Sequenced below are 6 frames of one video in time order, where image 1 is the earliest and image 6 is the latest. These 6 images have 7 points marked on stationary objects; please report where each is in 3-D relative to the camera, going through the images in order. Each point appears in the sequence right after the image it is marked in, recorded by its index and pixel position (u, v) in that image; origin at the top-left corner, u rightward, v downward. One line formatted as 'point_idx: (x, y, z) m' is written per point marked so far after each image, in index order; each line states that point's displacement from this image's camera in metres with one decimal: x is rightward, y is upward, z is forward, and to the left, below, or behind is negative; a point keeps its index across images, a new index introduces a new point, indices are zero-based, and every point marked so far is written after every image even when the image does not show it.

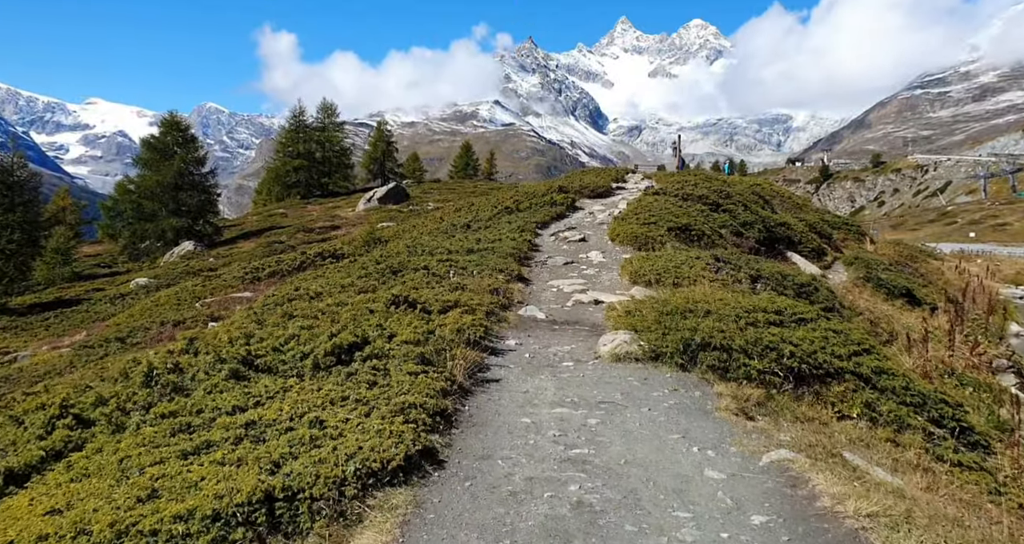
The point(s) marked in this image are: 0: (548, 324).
0: (+0.8, -1.1, +16.2) m
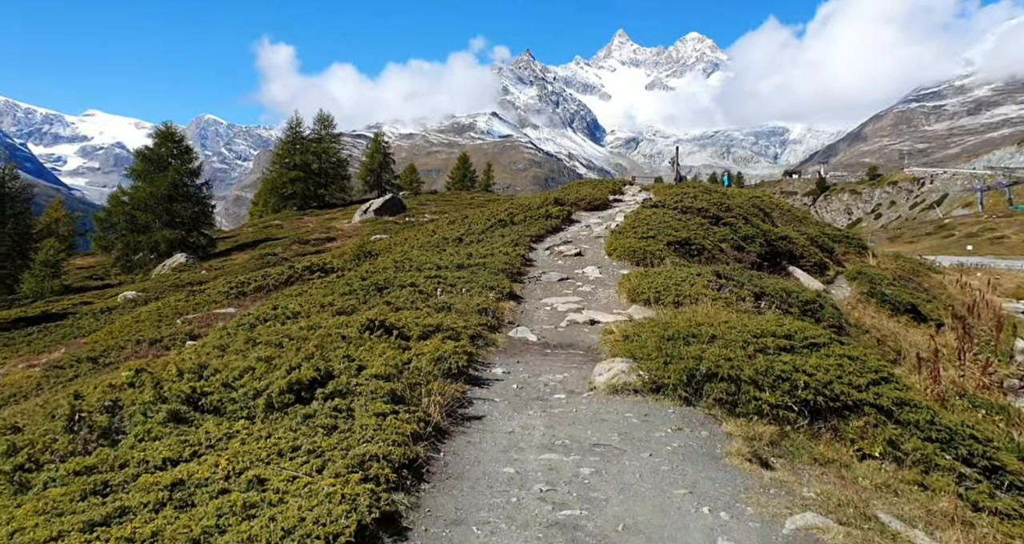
0: (+0.6, -1.5, +15.1) m
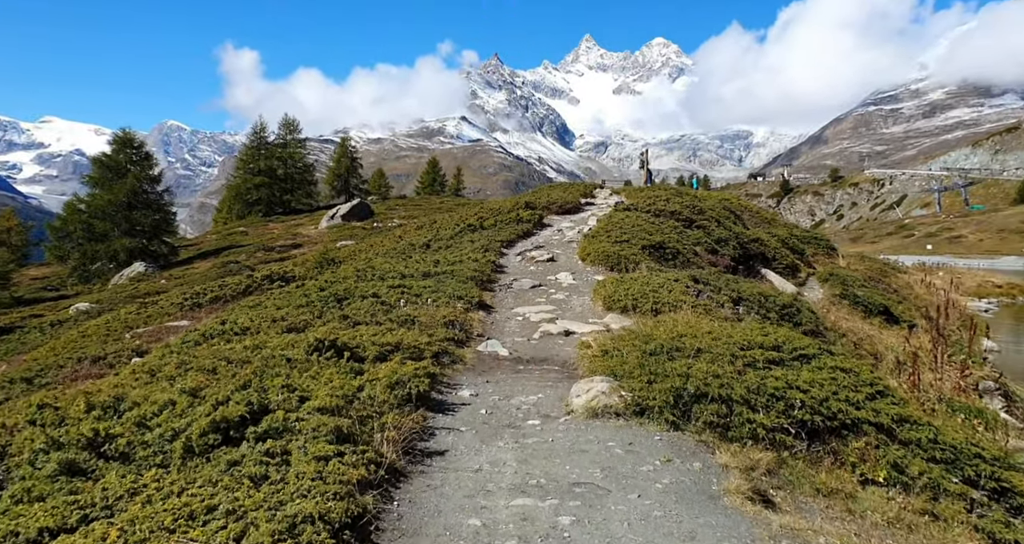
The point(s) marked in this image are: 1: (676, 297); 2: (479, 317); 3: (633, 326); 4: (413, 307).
0: (0.0, -1.7, +13.9) m
1: (+4.1, -0.6, +18.8) m
2: (-0.8, -1.1, +18.3) m
3: (+2.5, -1.1, +16.0) m
4: (-2.5, -0.9, +18.3) m
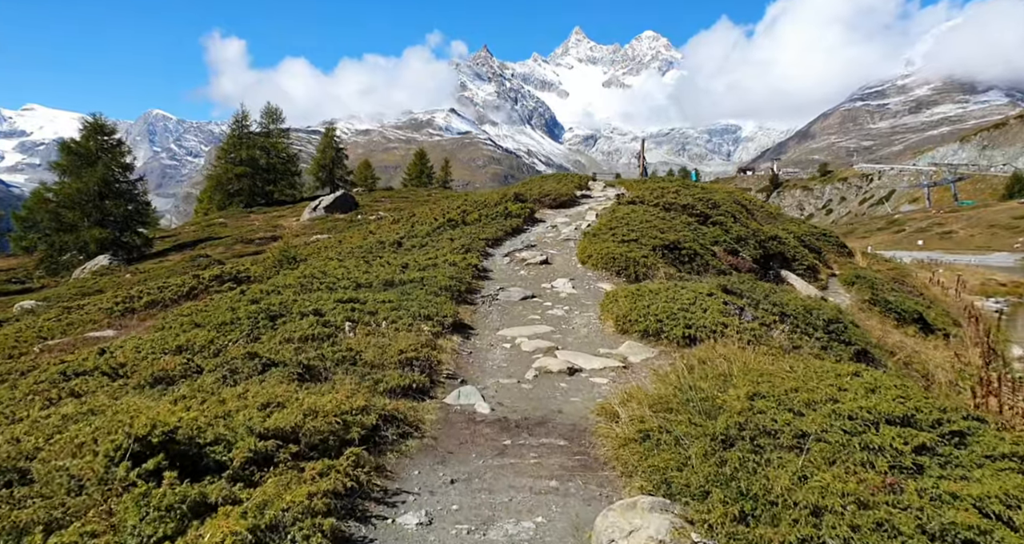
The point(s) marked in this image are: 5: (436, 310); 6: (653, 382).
0: (-0.2, -1.9, +9.3) m
1: (+3.8, -0.9, +14.2) m
2: (-1.1, -1.3, +13.6) m
3: (+2.3, -1.4, +11.4) m
4: (-2.7, -1.1, +13.6) m
5: (-1.5, -0.8, +15.2) m
6: (+2.1, -1.4, +10.3) m
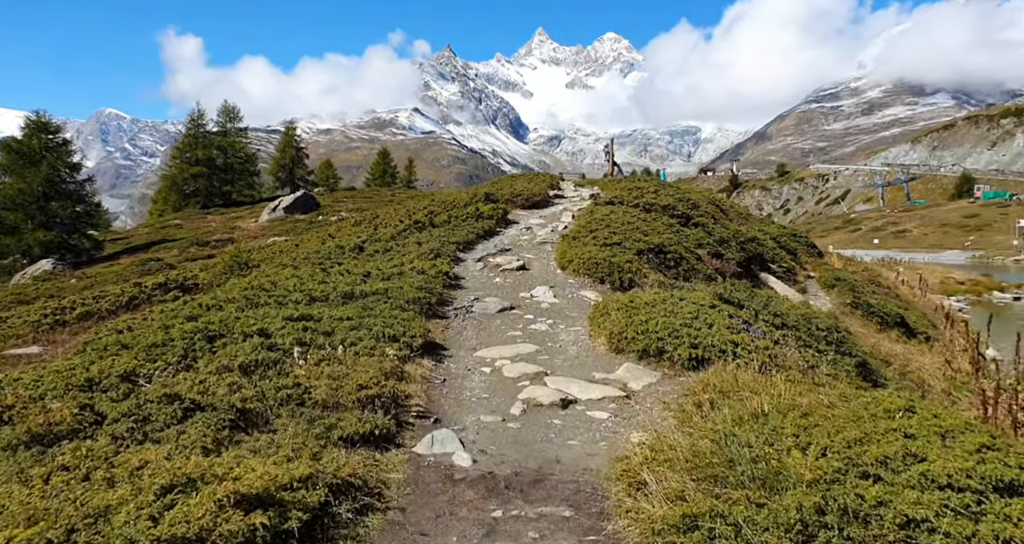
0: (-0.3, -2.2, +7.3) m
1: (+3.4, -1.1, +12.4) m
2: (-1.4, -1.5, +11.6) m
3: (+2.1, -1.6, +9.5) m
4: (-3.0, -1.4, +11.5) m
5: (-1.9, -1.0, +13.1) m
6: (+1.9, -1.6, +8.5) m
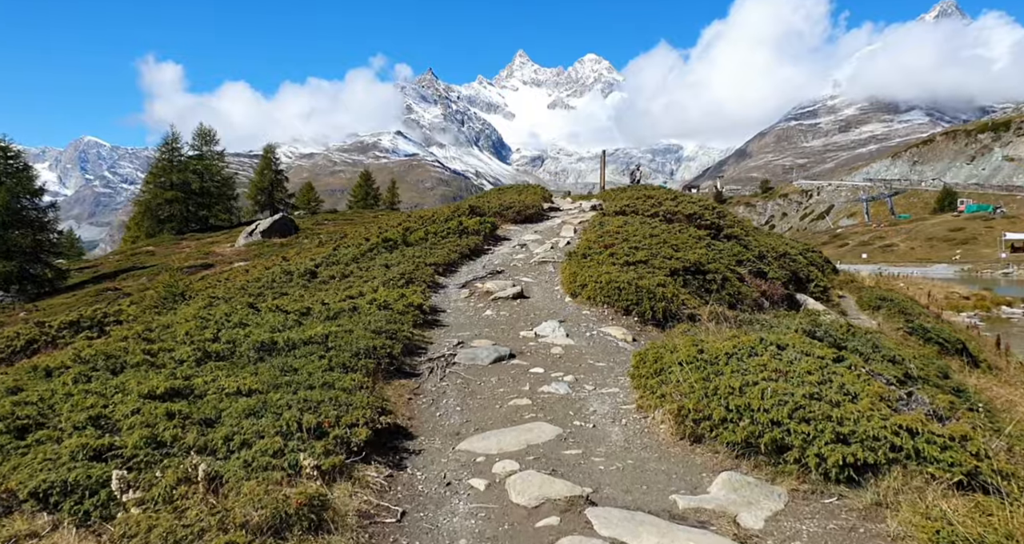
0: (-0.1, -2.4, +2.0) m
1: (+3.5, -1.4, +7.2) m
2: (-1.3, -1.9, +6.3) m
3: (+2.3, -1.9, +4.3) m
4: (-2.9, -1.8, +6.2) m
5: (-1.8, -1.4, +7.9) m
6: (+2.1, -1.8, +3.2) m
